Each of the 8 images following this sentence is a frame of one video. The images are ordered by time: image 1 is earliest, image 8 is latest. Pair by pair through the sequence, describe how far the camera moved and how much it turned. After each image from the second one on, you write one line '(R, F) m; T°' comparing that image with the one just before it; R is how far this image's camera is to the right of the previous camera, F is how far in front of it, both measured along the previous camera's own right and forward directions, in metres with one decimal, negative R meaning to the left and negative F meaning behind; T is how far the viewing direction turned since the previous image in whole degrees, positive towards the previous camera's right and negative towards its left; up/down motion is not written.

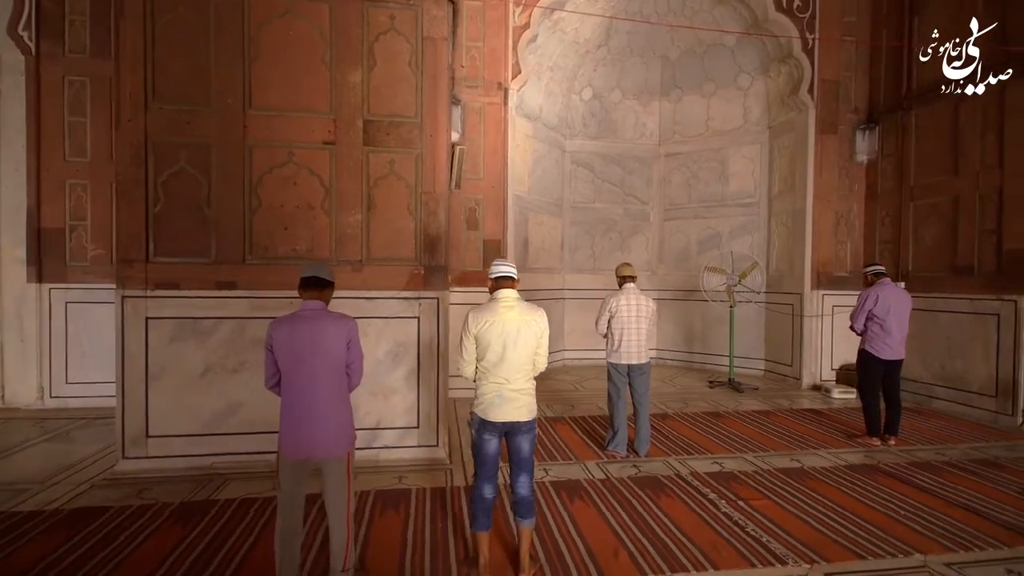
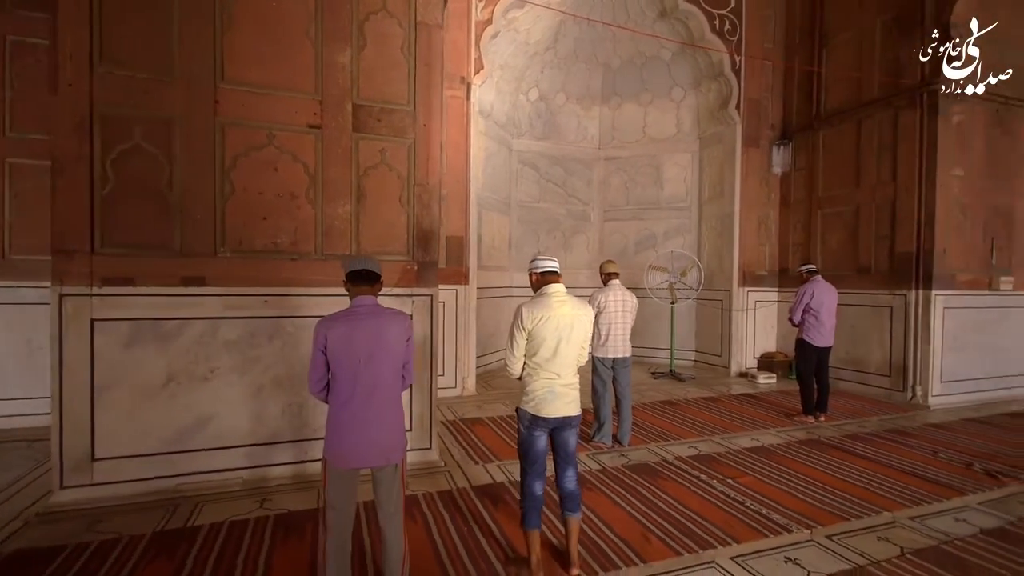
(-0.7, +0.1) m; +11°
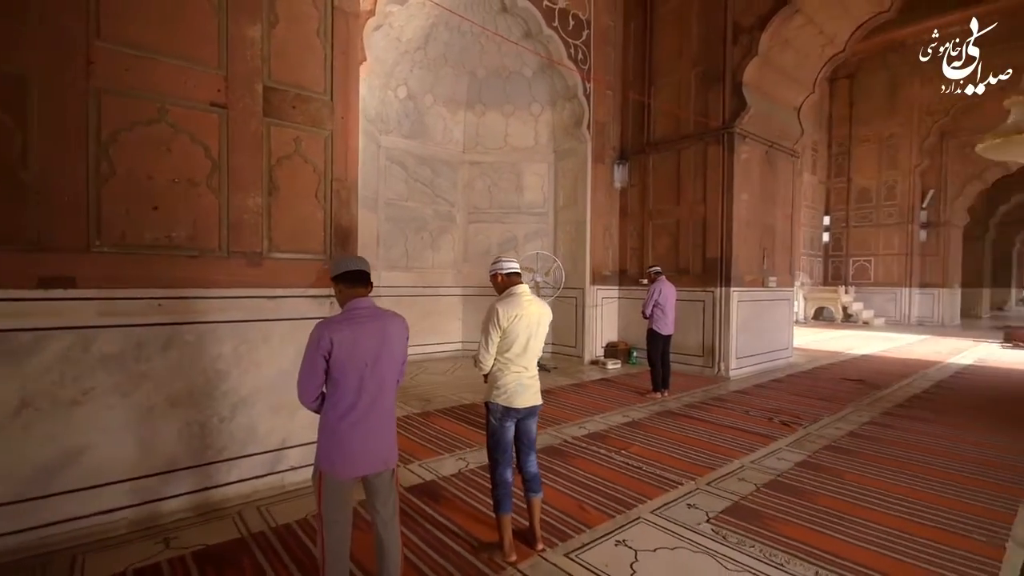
(-0.7, 0.0) m; +20°
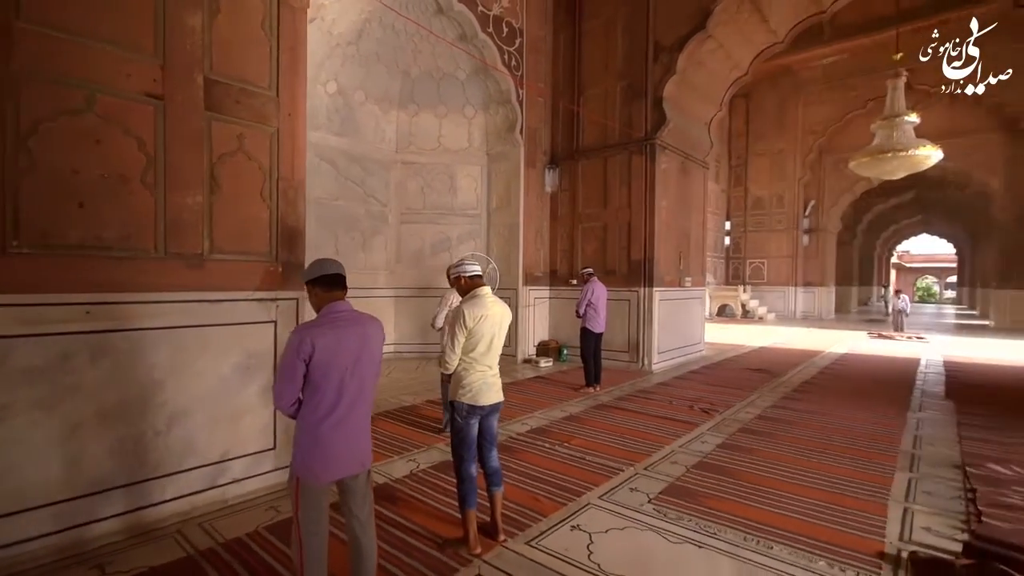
(-0.2, -0.1) m; +9°
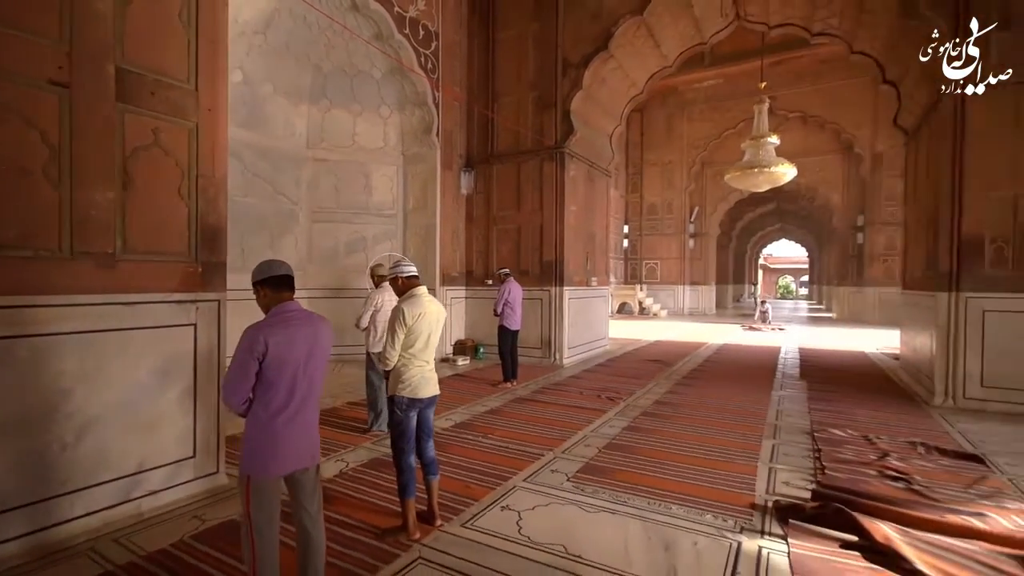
(-0.2, -0.2) m; +11°
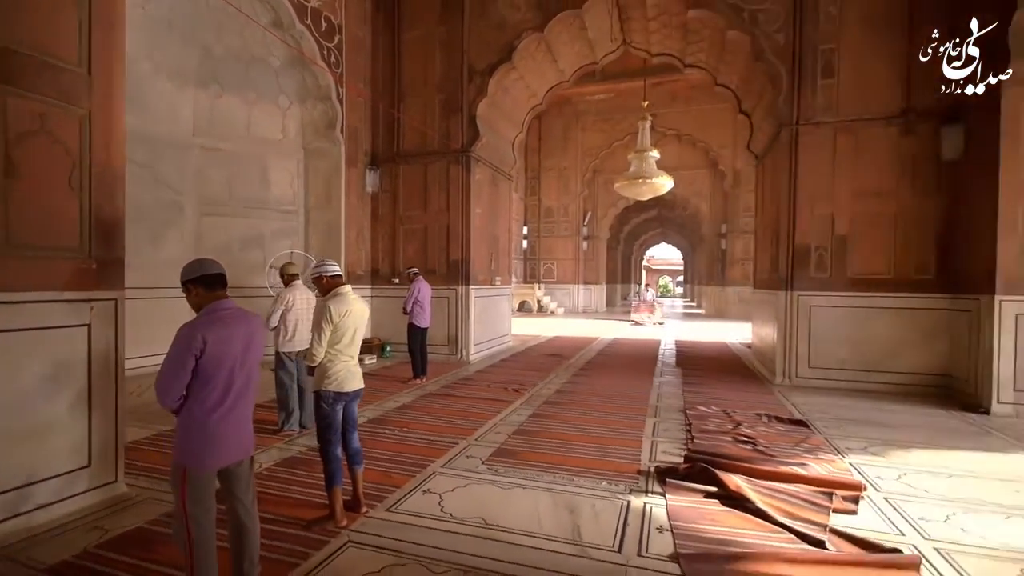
(-0.1, -0.3) m; +12°
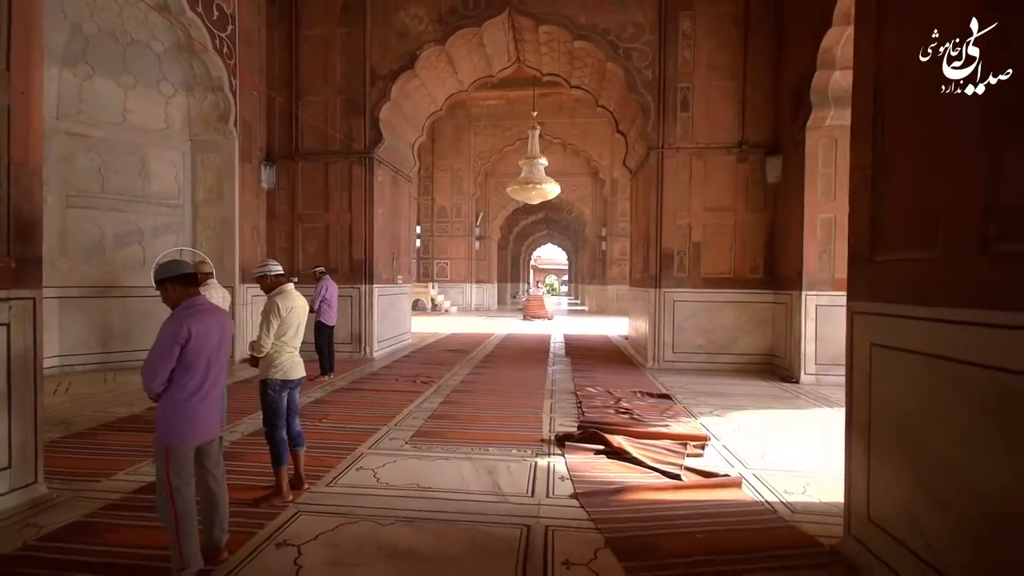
(-0.3, -0.5) m; +13°
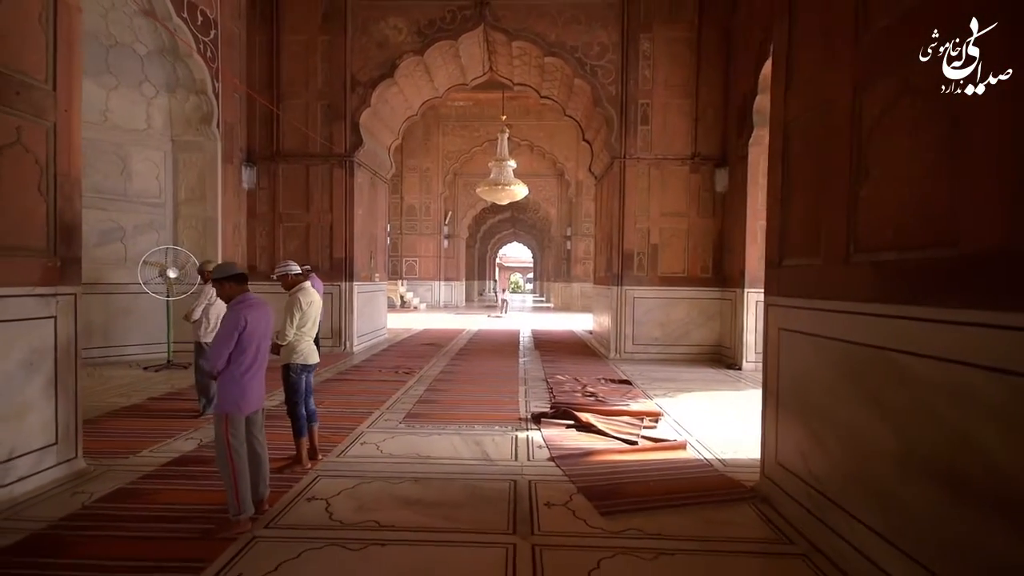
(-0.2, -0.6) m; +4°
